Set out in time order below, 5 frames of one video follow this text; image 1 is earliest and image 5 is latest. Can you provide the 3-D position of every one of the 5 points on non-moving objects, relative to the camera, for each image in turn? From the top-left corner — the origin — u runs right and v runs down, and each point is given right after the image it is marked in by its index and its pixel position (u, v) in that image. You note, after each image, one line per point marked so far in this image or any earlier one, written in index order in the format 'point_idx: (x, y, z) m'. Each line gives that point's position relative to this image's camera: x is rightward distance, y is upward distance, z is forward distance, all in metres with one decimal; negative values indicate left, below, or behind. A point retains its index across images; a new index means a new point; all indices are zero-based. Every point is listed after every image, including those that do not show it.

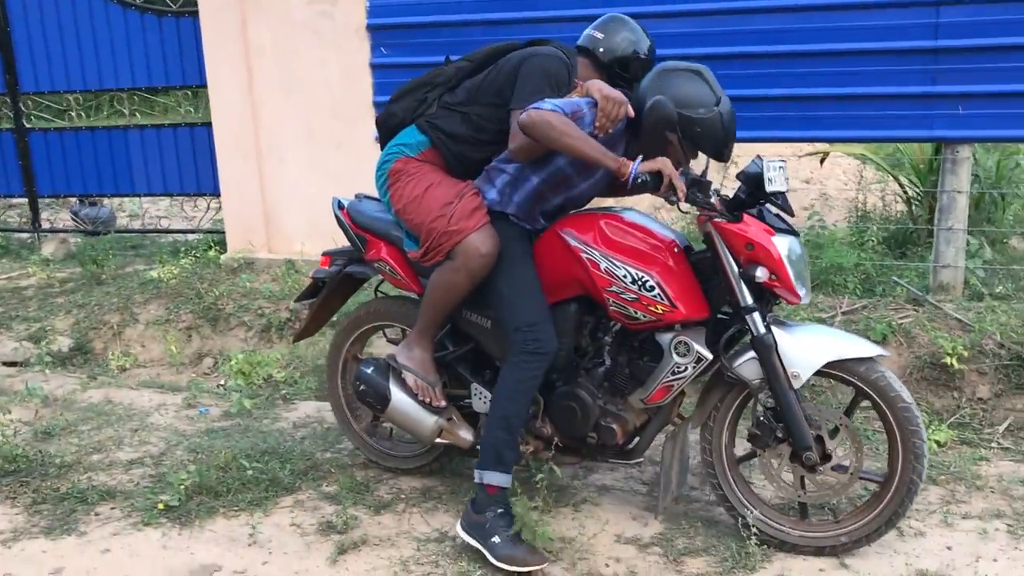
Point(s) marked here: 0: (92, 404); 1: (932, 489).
0: (-1.6, -0.5, +4.0) m
1: (+1.2, -0.6, +3.0) m
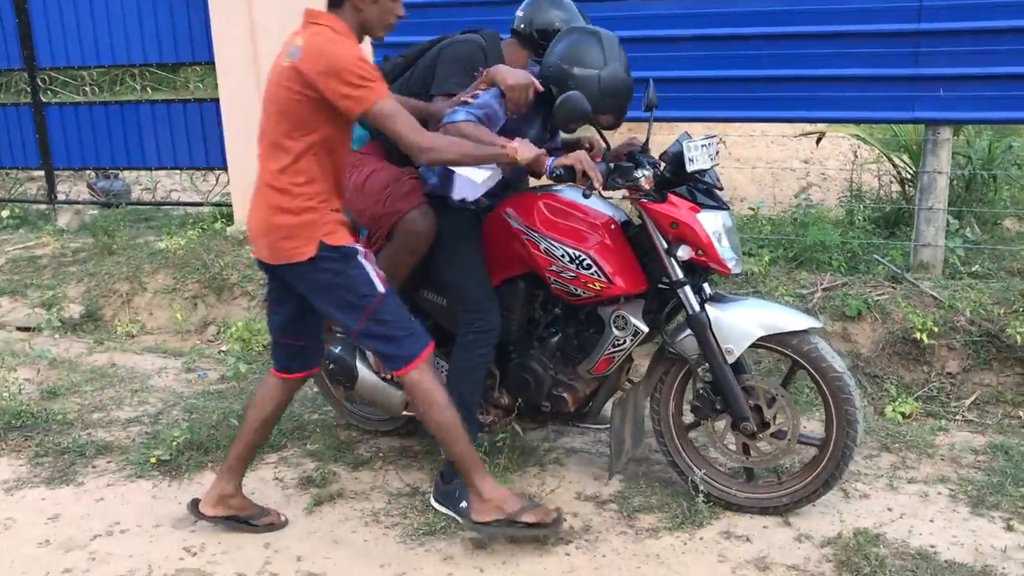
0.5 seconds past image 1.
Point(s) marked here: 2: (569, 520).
0: (-1.7, -0.3, +4.2) m
1: (+1.2, -0.5, +3.2) m
2: (+0.2, -0.6, +2.7) m
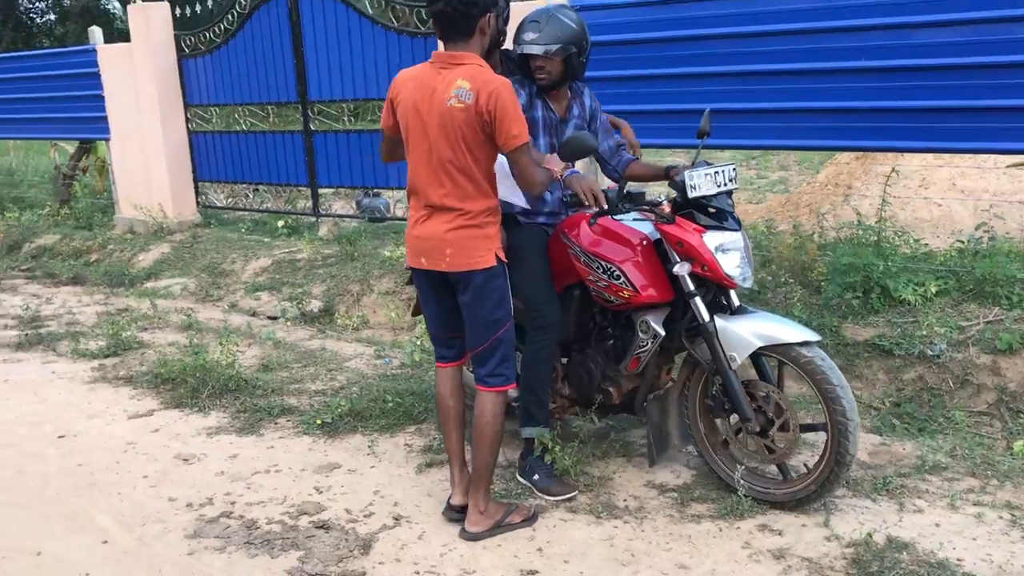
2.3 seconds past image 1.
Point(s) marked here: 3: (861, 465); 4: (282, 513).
0: (-1.0, -0.3, +5.0) m
1: (+1.4, -0.6, +3.2) m
2: (+0.4, -0.6, +3.1) m
3: (+1.1, -0.6, +3.3) m
4: (-0.7, -0.7, +3.1) m
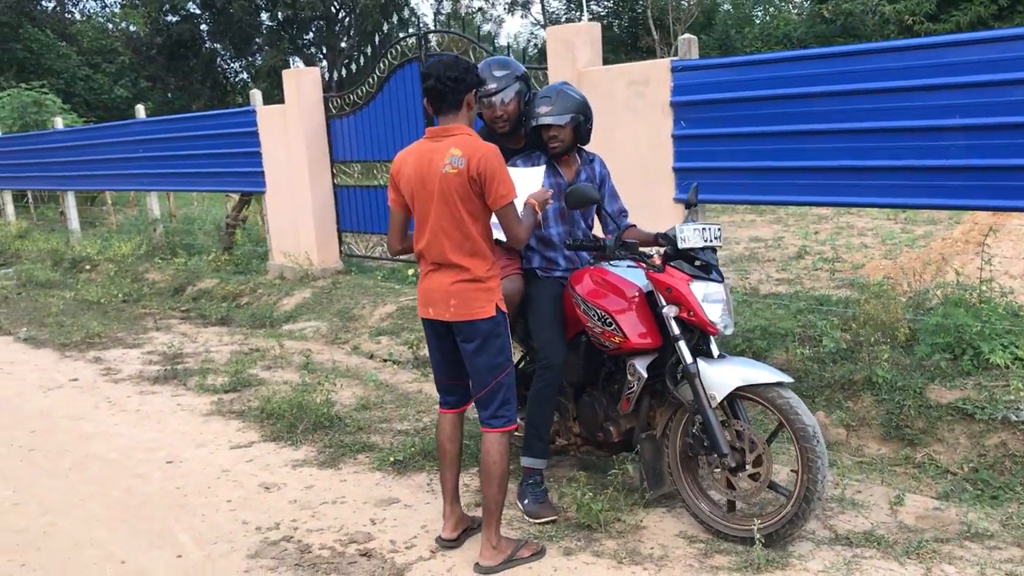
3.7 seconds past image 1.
0: (-0.6, -0.5, +5.3) m
1: (+1.5, -0.8, +3.1) m
2: (+0.5, -0.8, +3.2) m
3: (+1.3, -0.8, +3.3) m
4: (-0.6, -0.8, +3.4) m
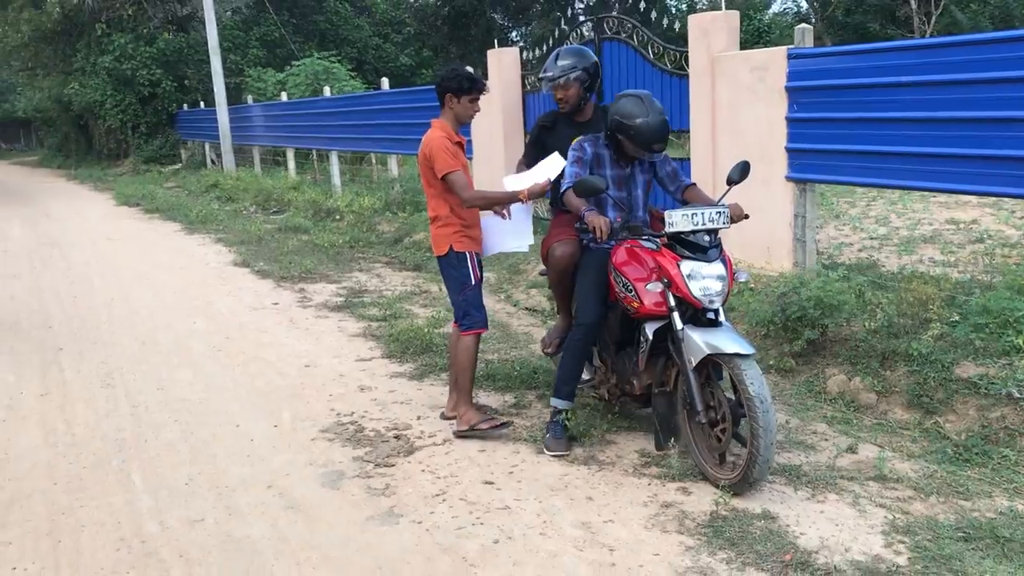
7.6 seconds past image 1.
0: (0.0, -0.3, +6.3) m
1: (+1.4, -0.7, +3.7) m
2: (+0.4, -0.7, +4.0) m
3: (+1.2, -0.7, +3.9) m
4: (-0.6, -0.6, +4.5) m
